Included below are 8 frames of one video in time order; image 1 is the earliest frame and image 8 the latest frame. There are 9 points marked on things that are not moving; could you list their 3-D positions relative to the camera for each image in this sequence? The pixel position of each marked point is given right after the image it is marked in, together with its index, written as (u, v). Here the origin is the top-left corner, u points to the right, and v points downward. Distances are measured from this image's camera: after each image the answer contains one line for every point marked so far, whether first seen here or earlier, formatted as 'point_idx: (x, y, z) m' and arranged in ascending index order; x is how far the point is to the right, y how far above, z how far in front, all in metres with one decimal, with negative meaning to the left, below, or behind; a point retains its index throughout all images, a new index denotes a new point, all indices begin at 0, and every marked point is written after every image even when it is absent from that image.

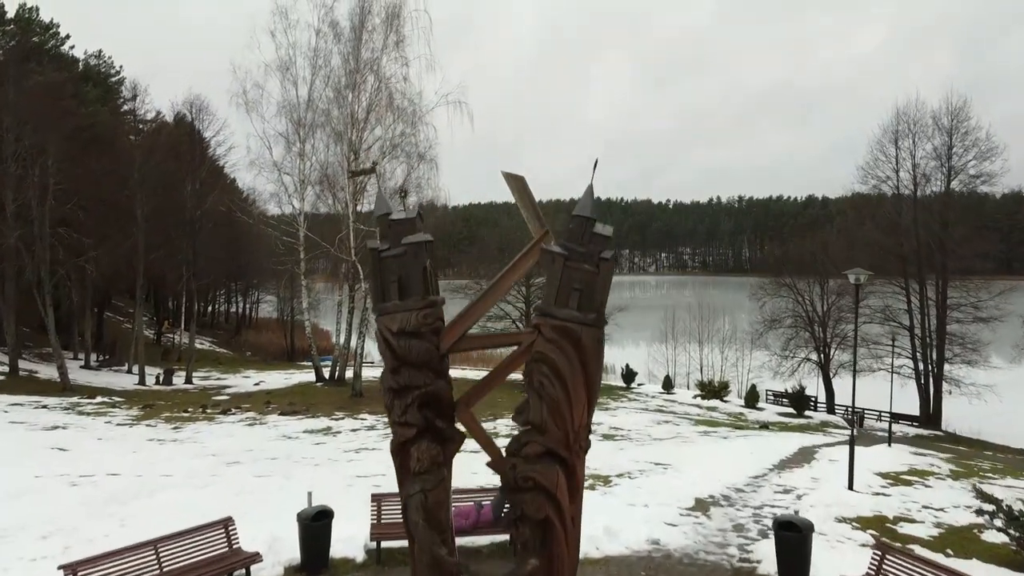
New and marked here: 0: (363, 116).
0: (-4.5, +5.3, +17.4) m
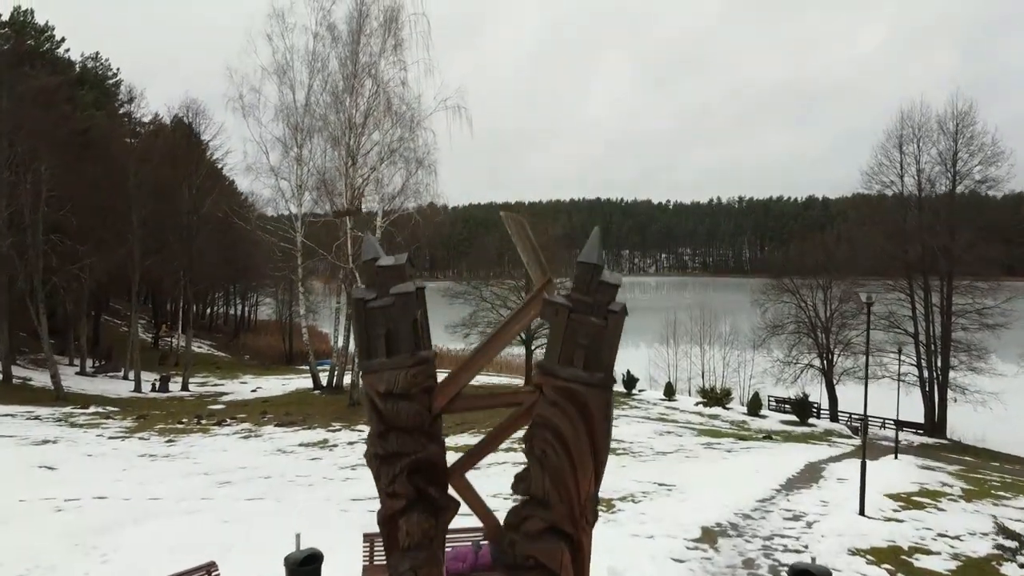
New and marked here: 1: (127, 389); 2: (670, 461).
0: (-4.5, +5.1, +17.2) m
1: (-13.4, -3.5, +19.9) m
2: (+2.7, -3.0, +9.7) m
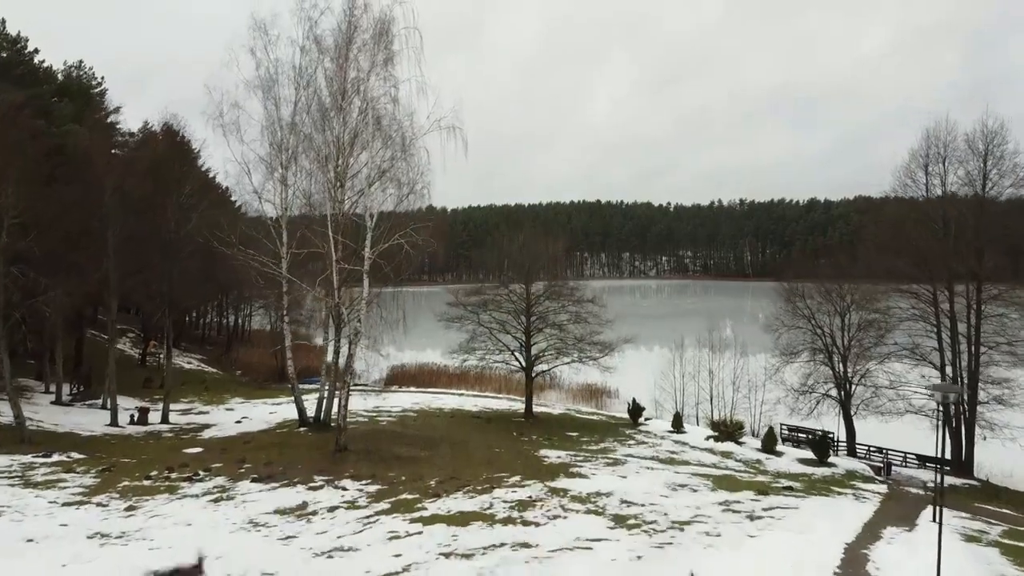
0: (-4.5, +4.2, +16.1) m
1: (-13.4, -4.4, +18.8) m
2: (+2.7, -3.8, +8.6) m
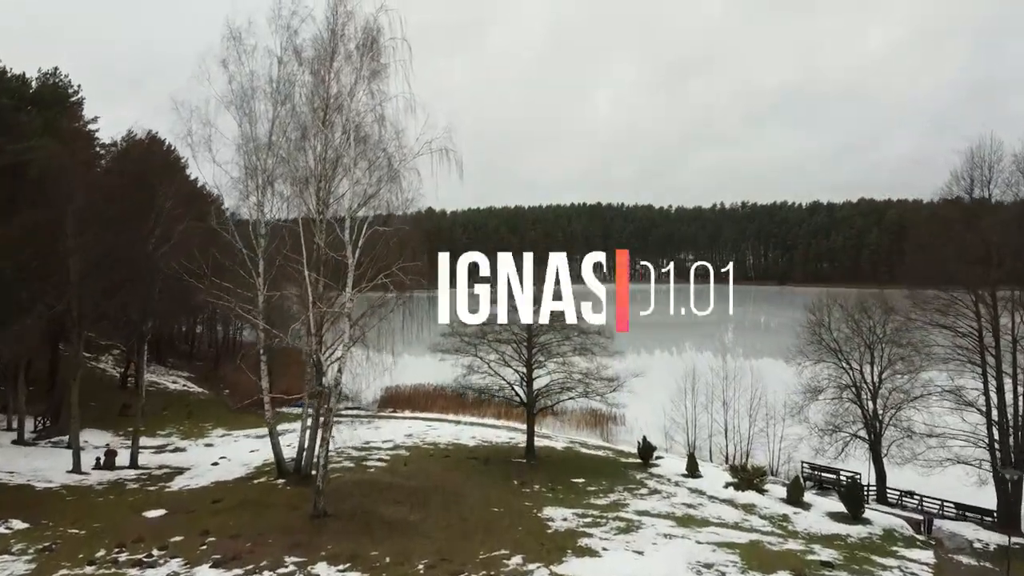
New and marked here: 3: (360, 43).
0: (-4.5, +3.2, +14.5) m
1: (-13.4, -5.4, +17.2) m
2: (+2.7, -4.8, +7.0) m
3: (-3.8, +6.2, +14.3) m
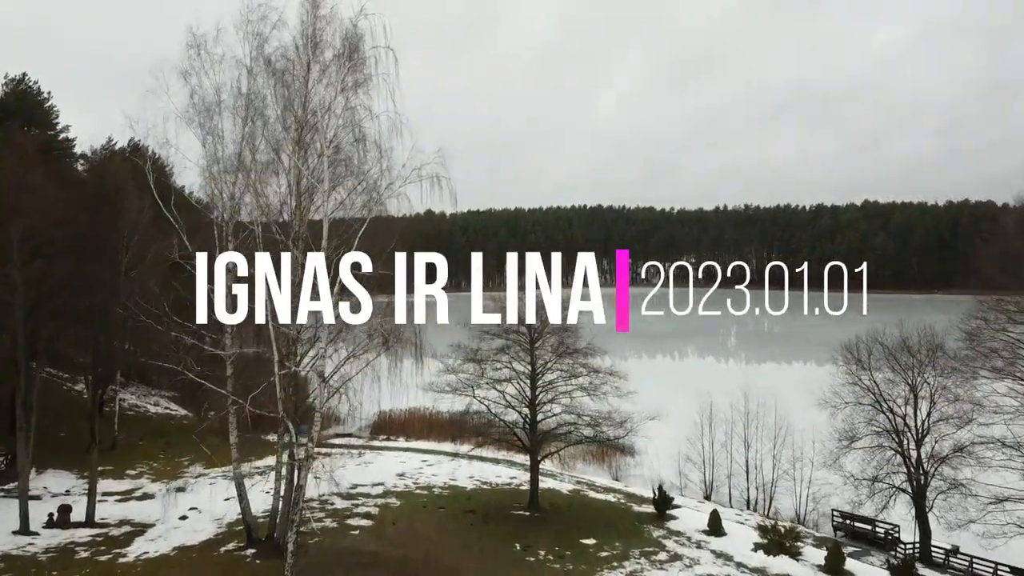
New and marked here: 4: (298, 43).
0: (-4.5, +2.2, +12.6) m
1: (-13.4, -6.4, +15.3) m
2: (+2.7, -5.8, +5.1) m
3: (-3.8, +5.2, +12.5) m
4: (-4.7, +5.4, +12.6) m
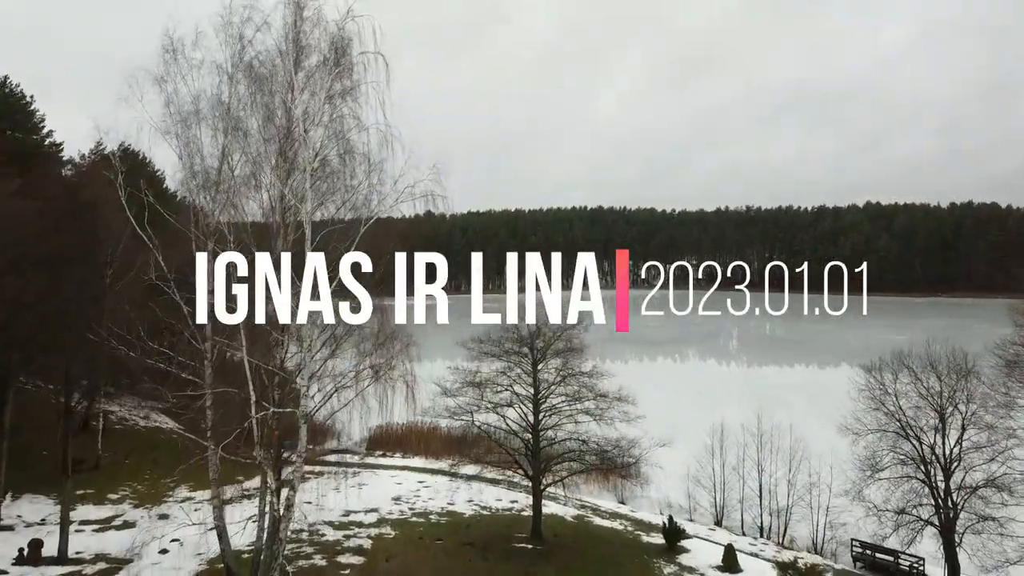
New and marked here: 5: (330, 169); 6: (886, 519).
0: (-4.4, +1.7, +11.6) m
1: (-13.3, -6.9, +14.3) m
2: (+2.8, -6.3, +4.1) m
3: (-3.7, +4.6, +11.5) m
4: (-4.7, +4.9, +11.6) m
5: (-3.8, +2.4, +11.6) m
6: (+10.2, -6.3, +15.5) m
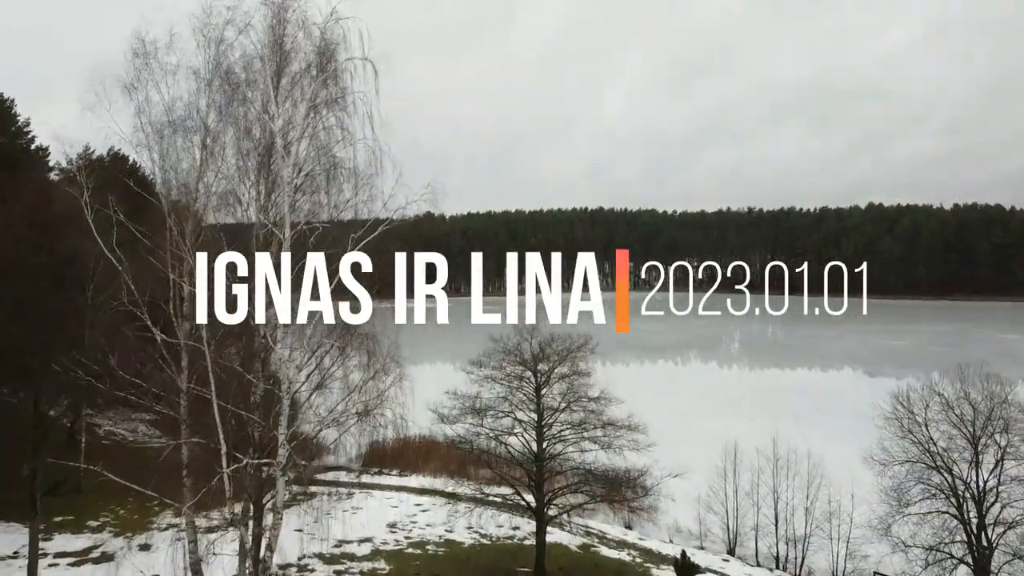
0: (-4.4, +1.2, +10.6) m
1: (-13.3, -7.4, +13.2) m
2: (+2.8, -6.8, +3.1) m
3: (-3.7, +4.1, +10.4) m
4: (-4.6, +4.4, +10.6) m
5: (-3.7, +1.9, +10.5) m
6: (+10.2, -6.8, +14.5) m
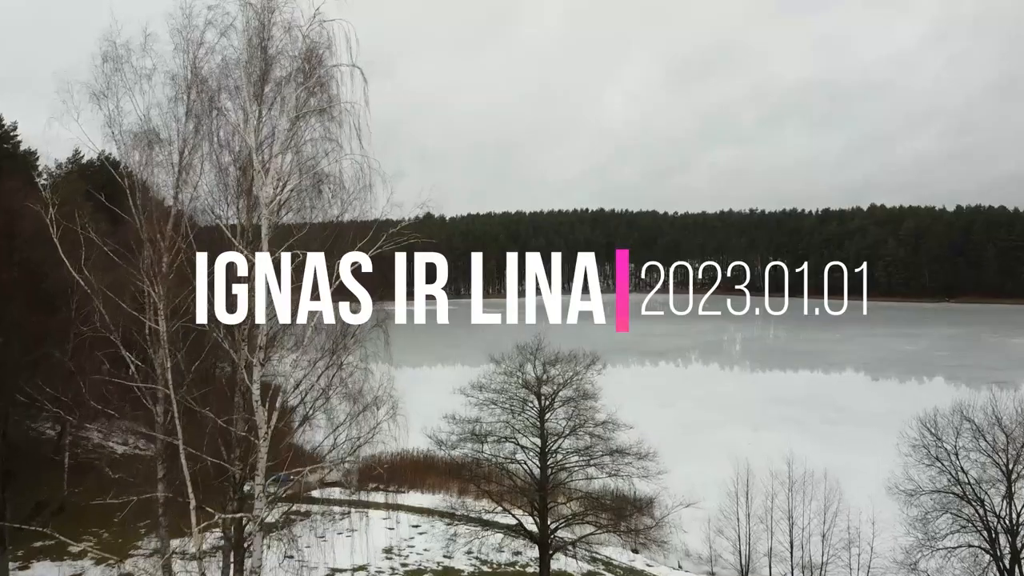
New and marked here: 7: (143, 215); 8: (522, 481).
0: (-4.3, +0.7, +9.7) m
1: (-13.2, -7.9, +12.3) m
2: (+2.9, -7.3, +2.2) m
3: (-3.6, +3.7, +9.5) m
4: (-4.6, +3.9, +9.7) m
5: (-3.7, +1.4, +9.7) m
6: (+10.3, -7.3, +13.6) m
7: (-6.7, +1.3, +10.4) m
8: (+0.3, -4.9, +14.8) m
